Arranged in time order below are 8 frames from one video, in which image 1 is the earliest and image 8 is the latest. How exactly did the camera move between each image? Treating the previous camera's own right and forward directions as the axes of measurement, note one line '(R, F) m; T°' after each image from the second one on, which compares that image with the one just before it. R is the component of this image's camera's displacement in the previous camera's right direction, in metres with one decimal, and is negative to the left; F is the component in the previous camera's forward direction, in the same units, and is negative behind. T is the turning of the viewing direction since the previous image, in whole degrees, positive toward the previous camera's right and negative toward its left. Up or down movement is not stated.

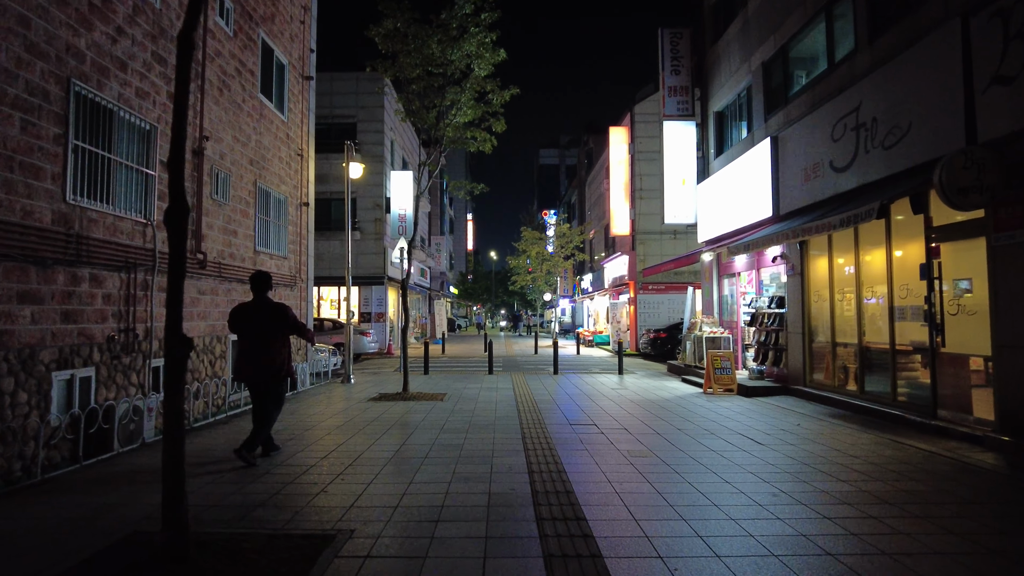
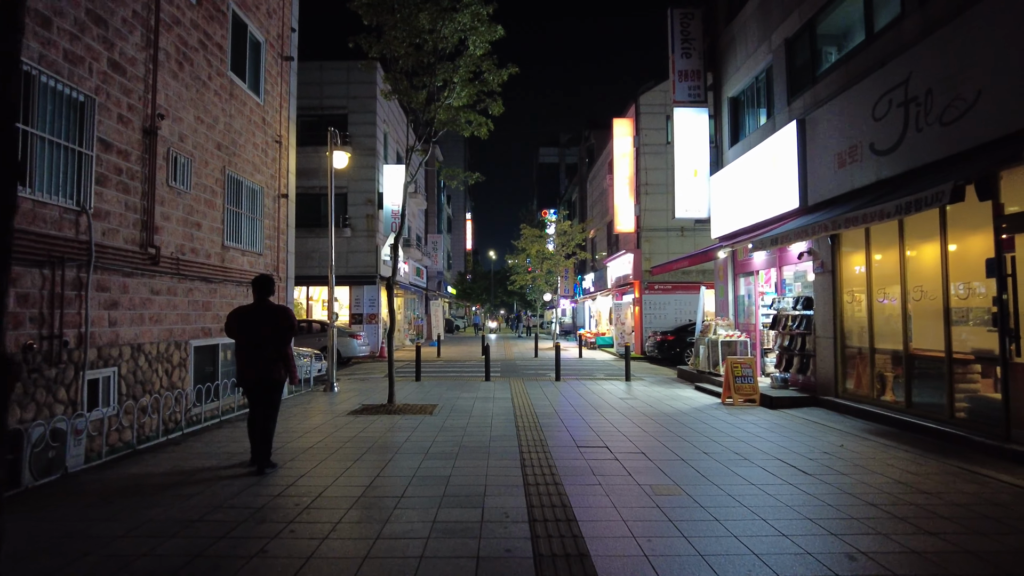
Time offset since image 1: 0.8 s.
(0.0, +1.1) m; 0°
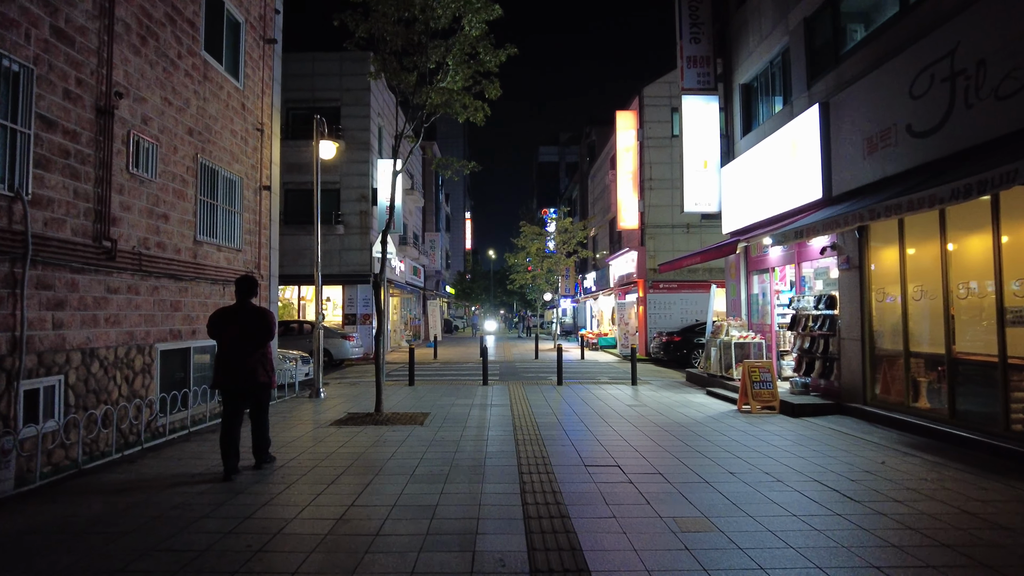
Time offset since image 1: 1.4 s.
(0.0, +0.8) m; 0°
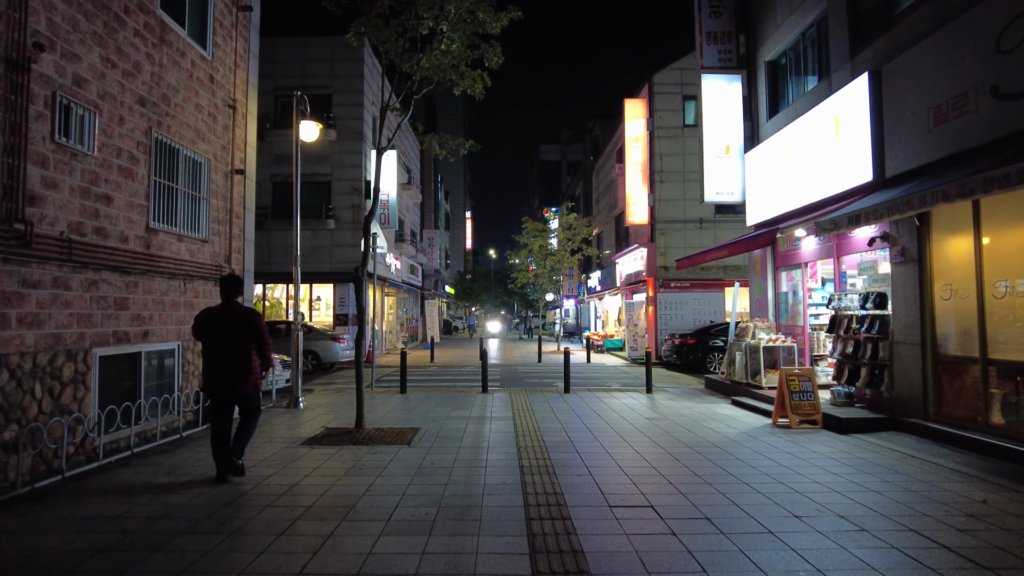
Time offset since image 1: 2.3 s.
(0.0, +1.3) m; 0°
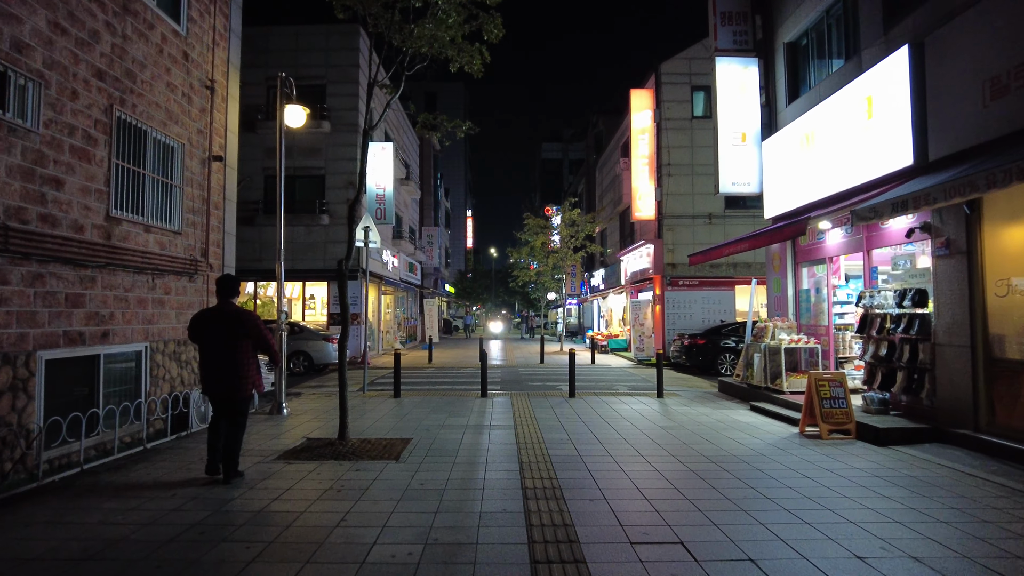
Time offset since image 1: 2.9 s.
(0.0, +0.8) m; 0°
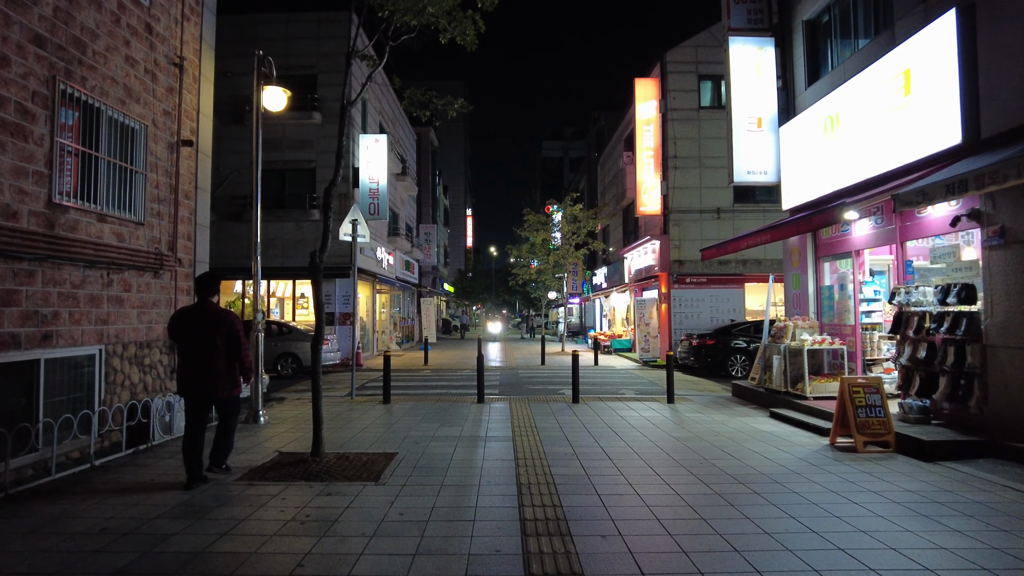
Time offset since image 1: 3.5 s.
(0.0, +0.9) m; 0°
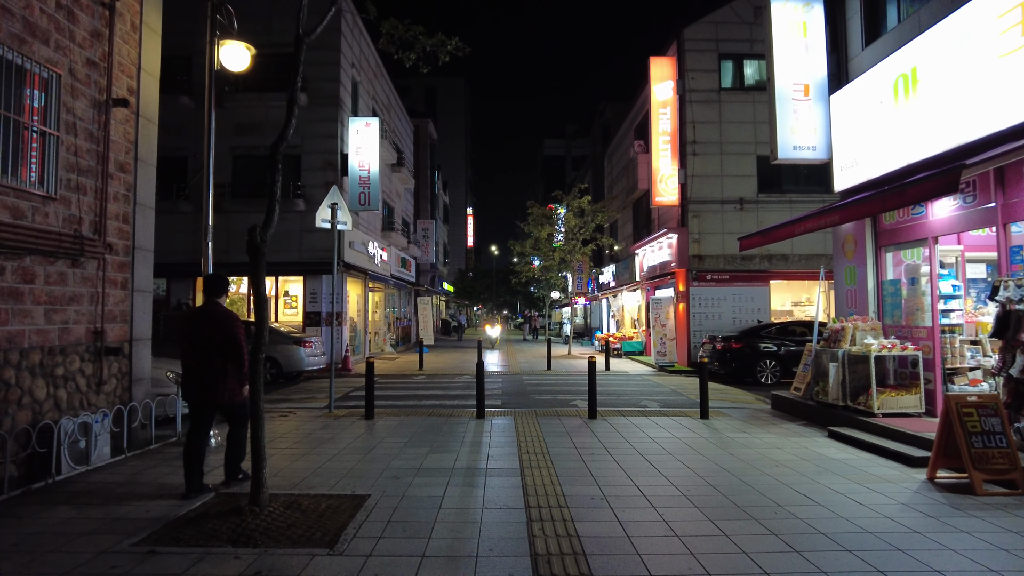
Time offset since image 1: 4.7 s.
(-0.1, +1.7) m; 0°
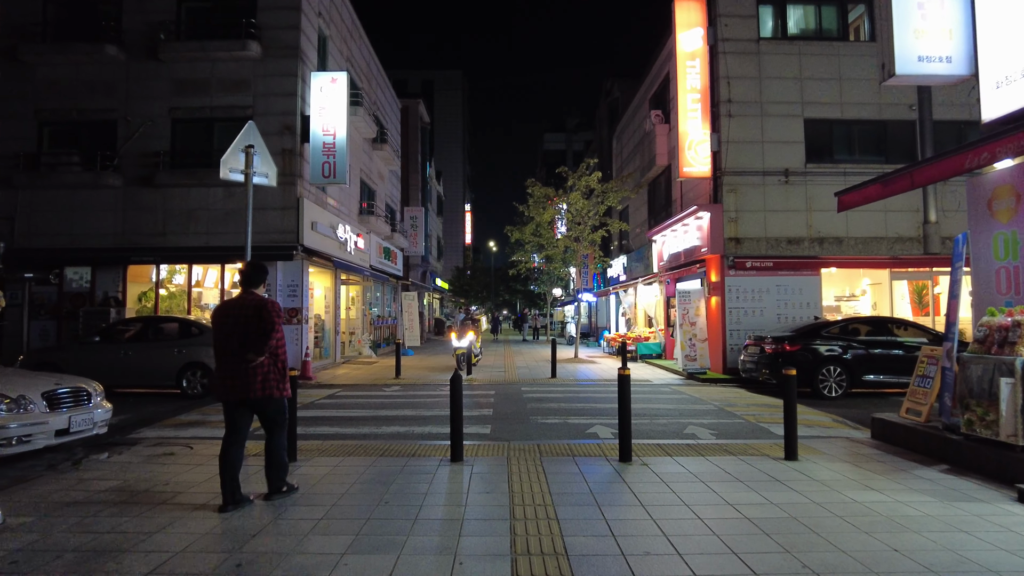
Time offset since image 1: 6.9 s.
(+0.1, +3.2) m; 0°
